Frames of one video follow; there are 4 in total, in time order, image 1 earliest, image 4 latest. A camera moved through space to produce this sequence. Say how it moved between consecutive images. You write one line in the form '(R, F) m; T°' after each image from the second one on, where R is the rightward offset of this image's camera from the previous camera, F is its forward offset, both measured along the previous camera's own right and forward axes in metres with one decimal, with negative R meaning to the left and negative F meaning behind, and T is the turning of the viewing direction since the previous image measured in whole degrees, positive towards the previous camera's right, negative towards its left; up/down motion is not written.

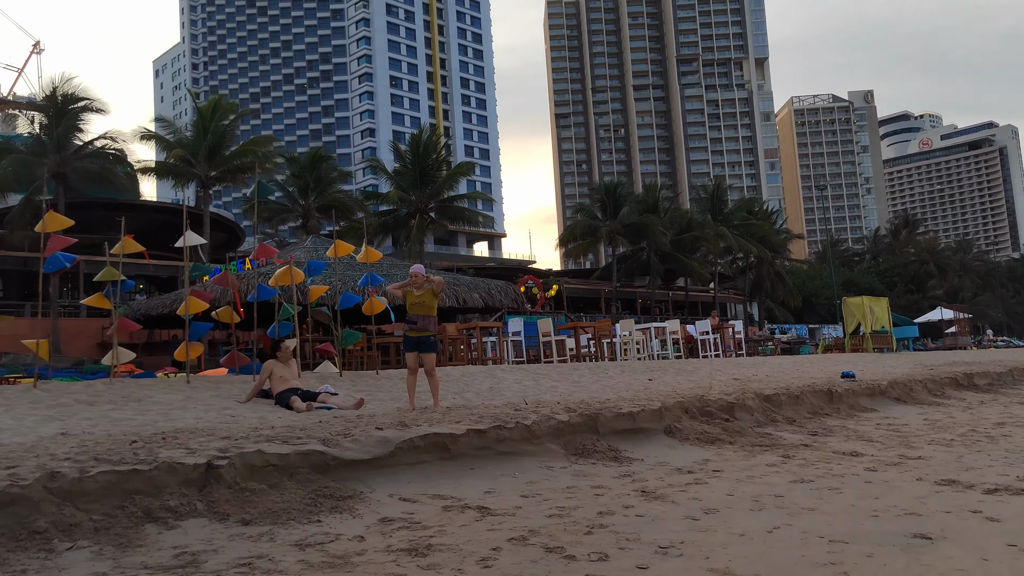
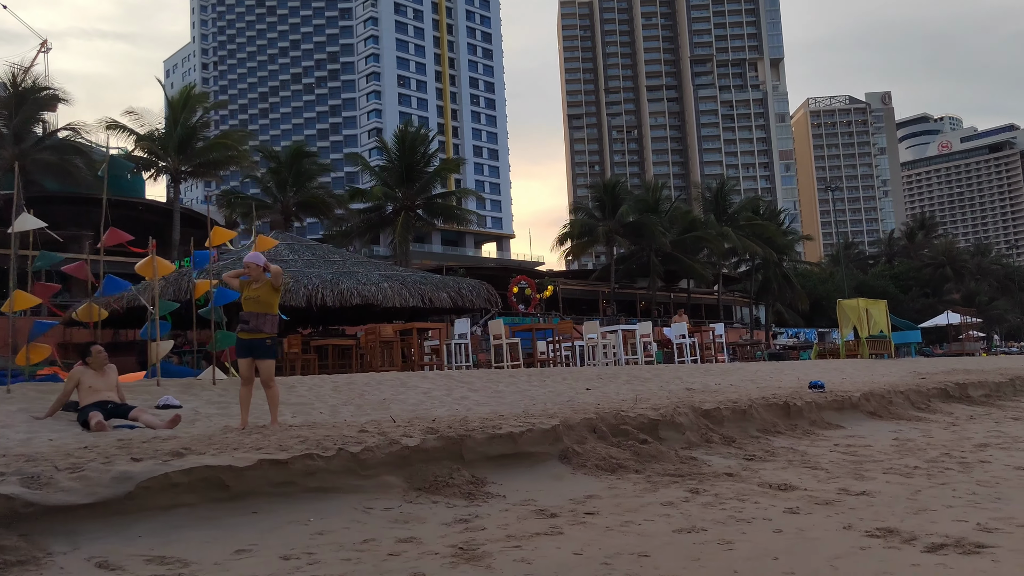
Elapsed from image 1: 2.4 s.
(+1.0, +1.1) m; -1°
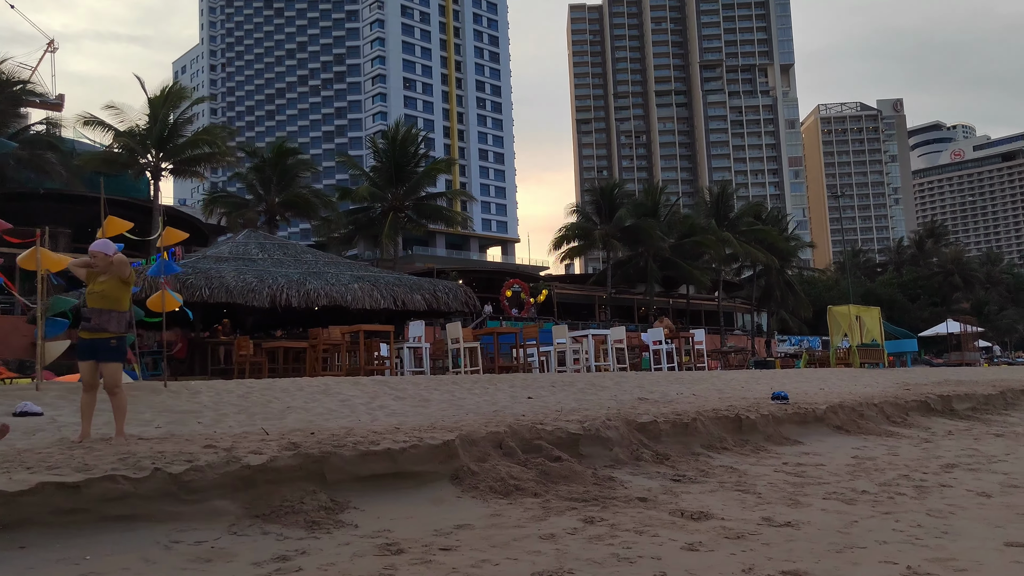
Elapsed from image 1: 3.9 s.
(+0.7, +0.6) m; -1°
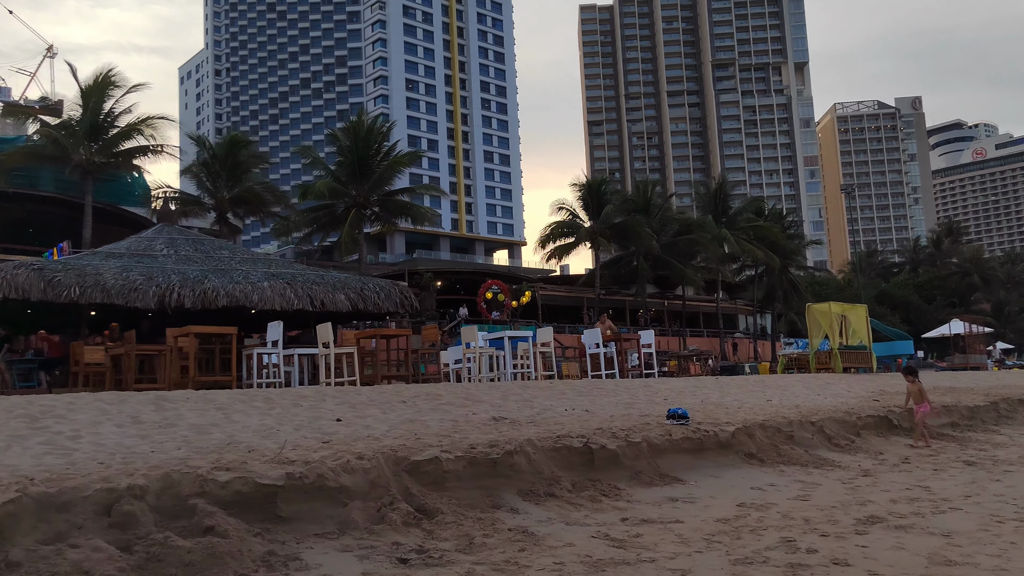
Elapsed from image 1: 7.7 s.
(+1.7, +1.9) m; -1°
